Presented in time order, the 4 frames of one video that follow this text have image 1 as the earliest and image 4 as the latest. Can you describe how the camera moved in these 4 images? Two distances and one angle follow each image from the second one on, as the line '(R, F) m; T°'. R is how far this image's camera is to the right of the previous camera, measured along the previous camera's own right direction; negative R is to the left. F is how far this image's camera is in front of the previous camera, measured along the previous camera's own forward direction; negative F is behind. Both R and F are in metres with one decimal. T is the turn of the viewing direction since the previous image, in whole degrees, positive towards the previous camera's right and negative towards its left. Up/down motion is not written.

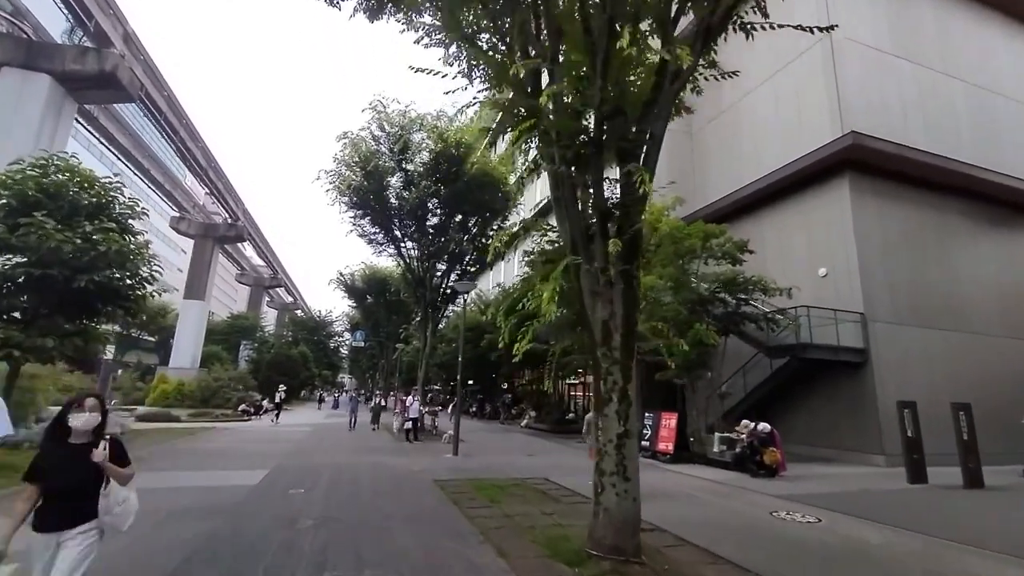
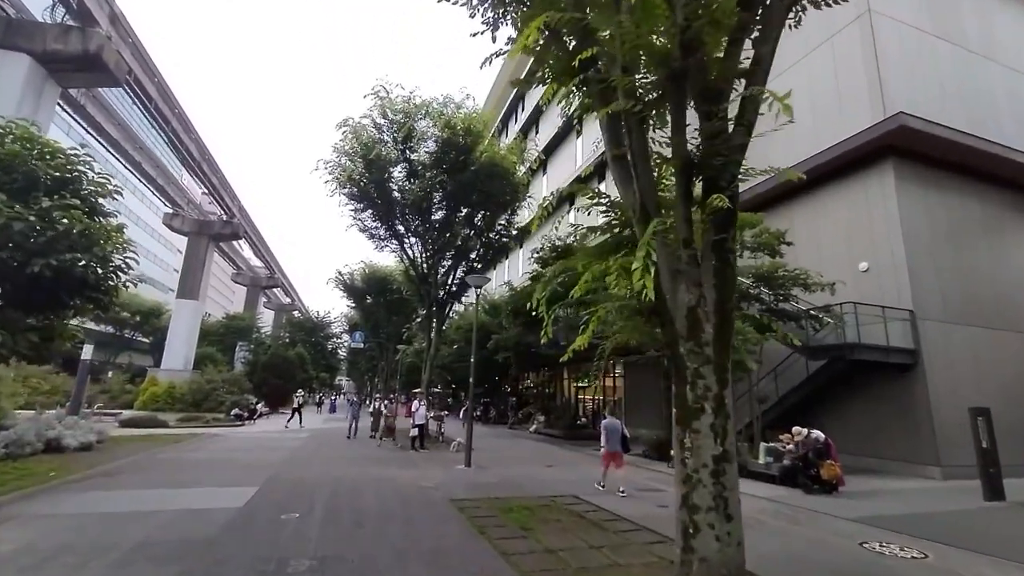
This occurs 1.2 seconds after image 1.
(-0.6, +1.3) m; 0°
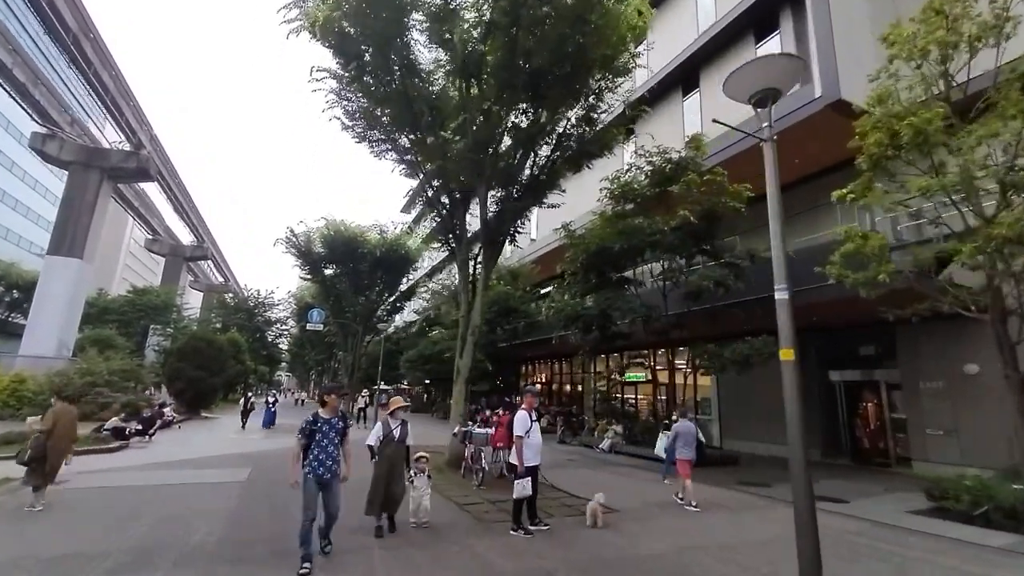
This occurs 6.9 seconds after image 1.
(-4.2, +9.3) m; +6°
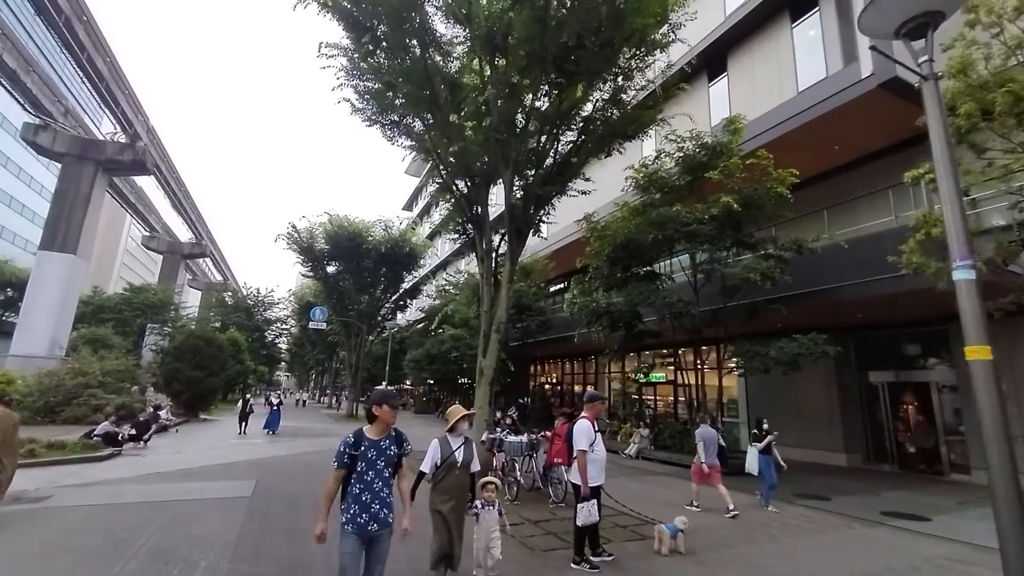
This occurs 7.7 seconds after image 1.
(-0.7, +1.1) m; 0°
